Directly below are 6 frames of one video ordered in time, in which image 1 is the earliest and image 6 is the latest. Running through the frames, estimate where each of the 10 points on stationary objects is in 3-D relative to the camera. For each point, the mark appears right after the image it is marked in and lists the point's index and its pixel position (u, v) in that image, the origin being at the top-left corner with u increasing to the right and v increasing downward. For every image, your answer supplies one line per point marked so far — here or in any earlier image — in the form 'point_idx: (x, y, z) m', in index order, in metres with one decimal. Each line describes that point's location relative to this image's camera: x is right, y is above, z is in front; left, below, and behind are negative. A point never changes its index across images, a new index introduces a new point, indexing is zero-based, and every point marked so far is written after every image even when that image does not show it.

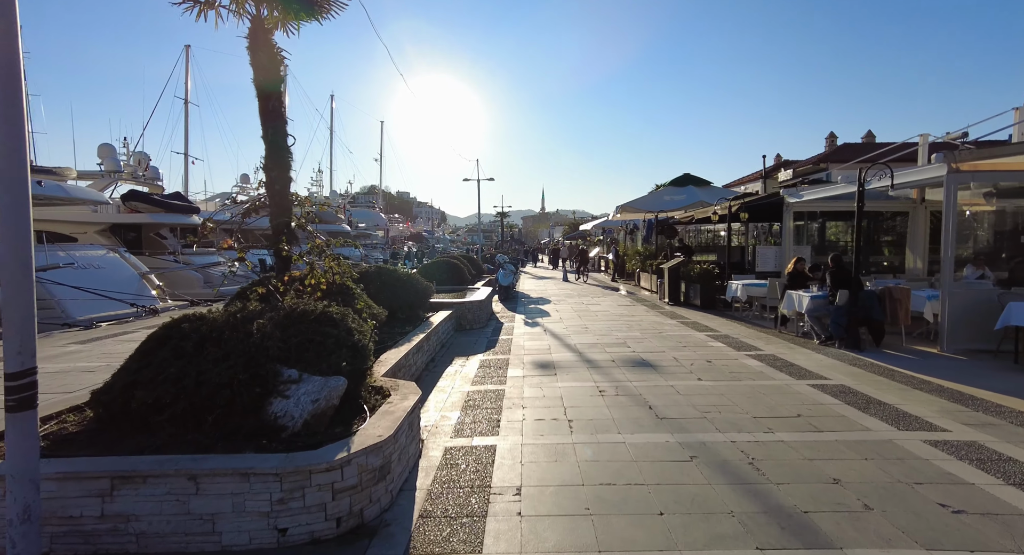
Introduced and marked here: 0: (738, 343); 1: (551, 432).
0: (+4.0, -1.2, +8.7) m
1: (+0.4, -1.5, +4.8) m
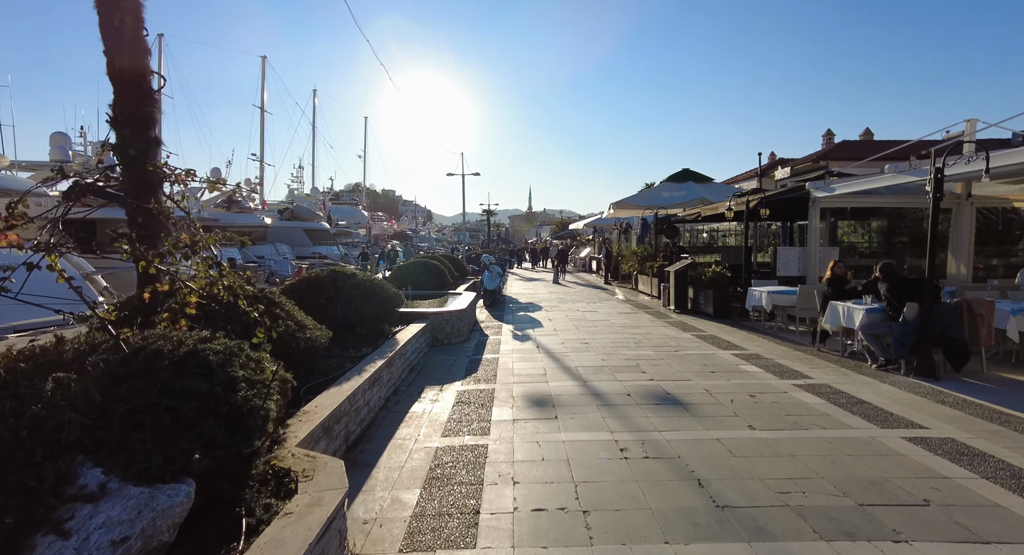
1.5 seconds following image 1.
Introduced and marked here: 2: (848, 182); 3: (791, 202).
0: (+3.8, -1.3, +7.1) m
1: (+0.3, -1.6, +3.1) m
2: (+7.2, +2.1, +10.7) m
3: (+6.5, +1.7, +11.5) m
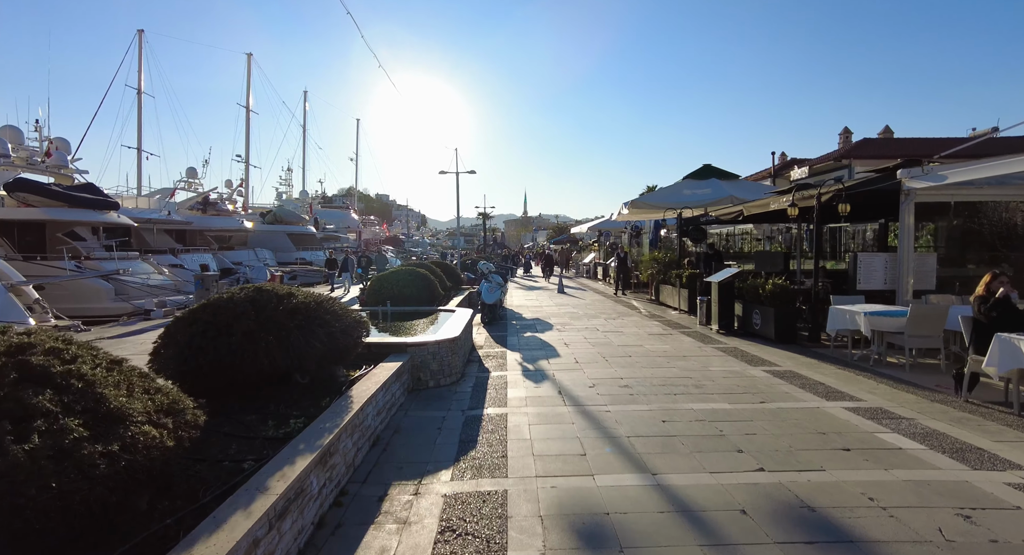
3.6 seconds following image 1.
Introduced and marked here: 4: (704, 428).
0: (+4.0, -1.5, +4.6) m
1: (+0.5, -1.8, +0.5) m
2: (+7.3, +1.8, +8.2) m
3: (+6.6, +1.5, +9.0) m
4: (+1.9, -1.5, +5.1) m
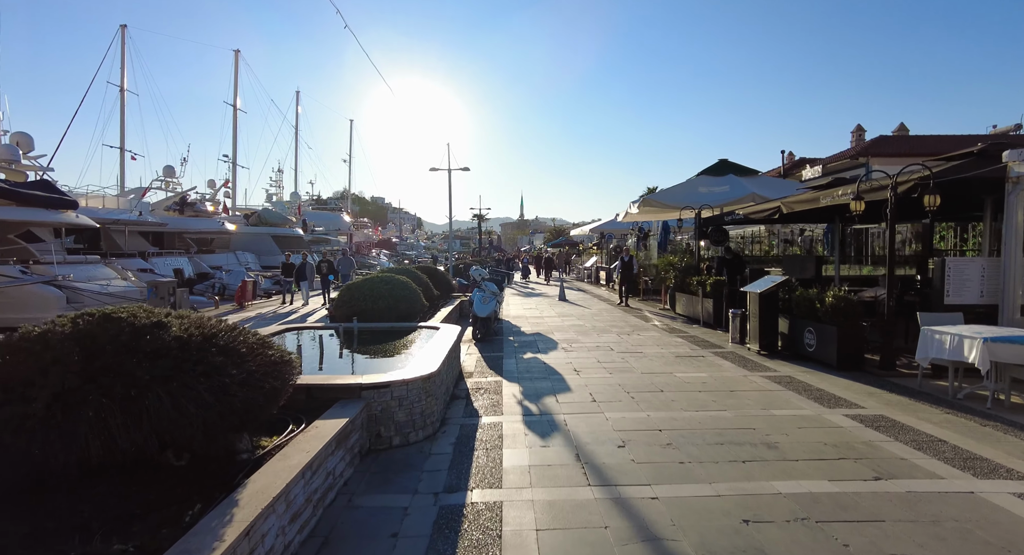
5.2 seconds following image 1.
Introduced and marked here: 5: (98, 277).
0: (+3.9, -1.6, +2.7) m
1: (+0.5, -1.9, -1.4) m
2: (+7.3, +1.7, +6.4) m
3: (+6.5, +1.3, +7.2) m
4: (+1.9, -1.7, +3.2) m
5: (-16.5, 0.0, +19.7) m
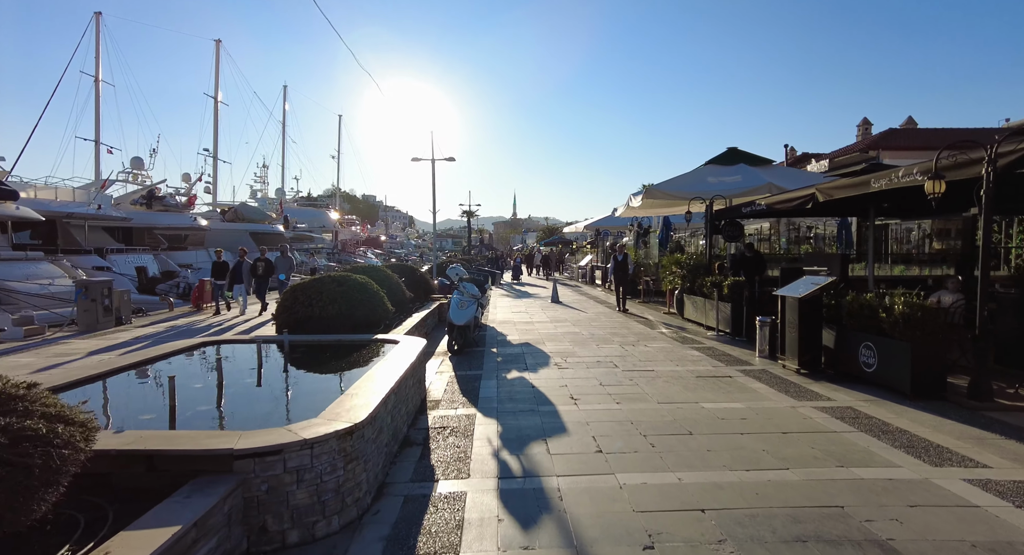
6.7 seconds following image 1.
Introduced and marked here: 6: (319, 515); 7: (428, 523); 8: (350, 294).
0: (+3.7, -1.6, +0.9) m
1: (+0.4, -1.9, -3.2) m
2: (+7.1, +1.6, +4.7) m
3: (+6.3, +1.3, +5.4) m
4: (+1.7, -1.7, +1.4) m
5: (-16.9, +0.1, +17.6) m
6: (-1.3, -1.5, +3.2) m
7: (-0.6, -1.7, +3.5) m
8: (-2.7, -0.3, +8.3) m
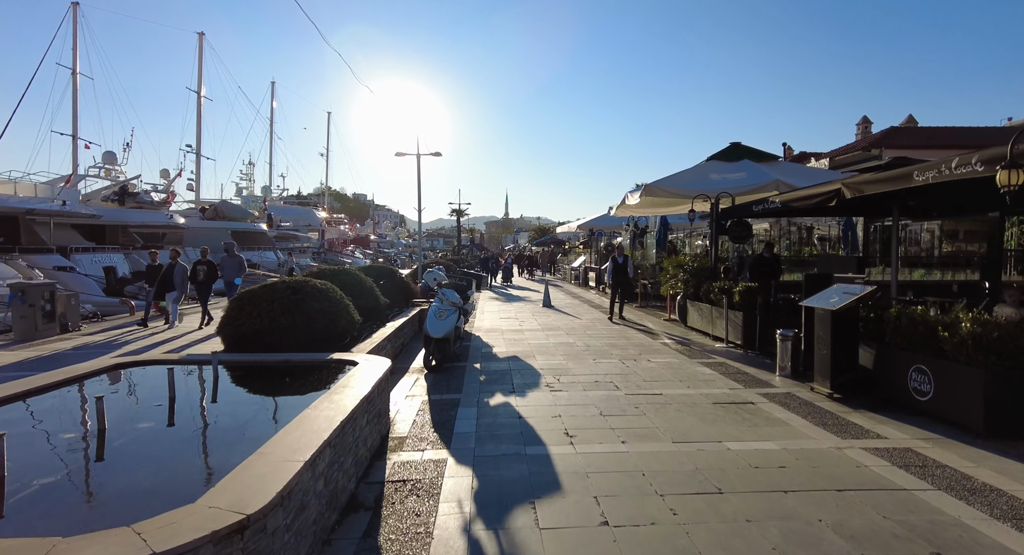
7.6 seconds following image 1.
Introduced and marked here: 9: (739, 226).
0: (+3.6, -1.8, -0.2) m
1: (+0.3, -2.0, -4.4) m
2: (+6.9, +1.5, +3.6) m
3: (+6.1, +1.2, +4.4) m
4: (+1.6, -1.8, +0.3) m
5: (-17.3, 0.0, +16.2) m
6: (-1.4, -1.6, +2.1) m
7: (-0.7, -1.8, +2.3) m
8: (-2.9, -0.3, +7.1) m
9: (+5.7, +1.3, +12.6) m
